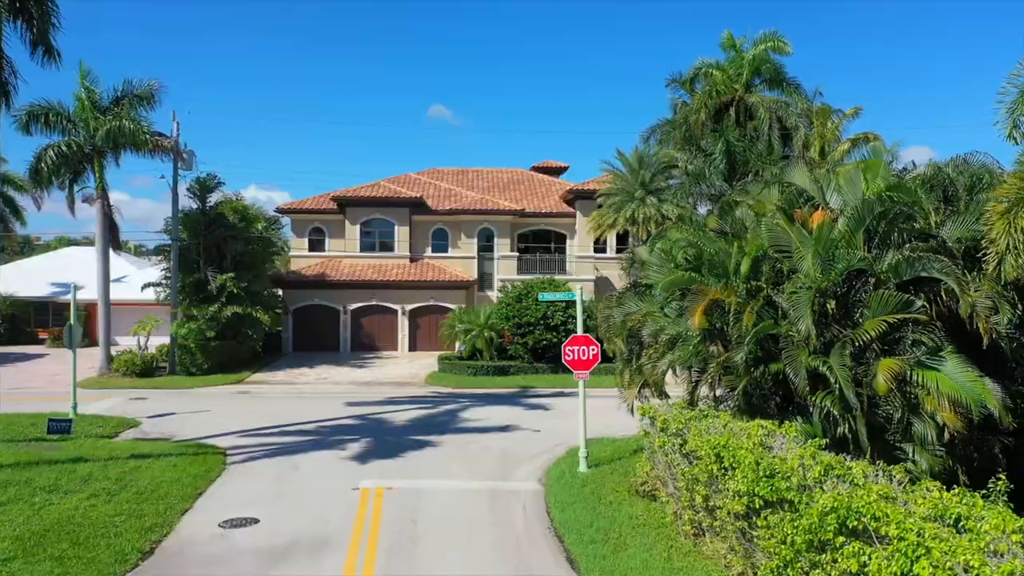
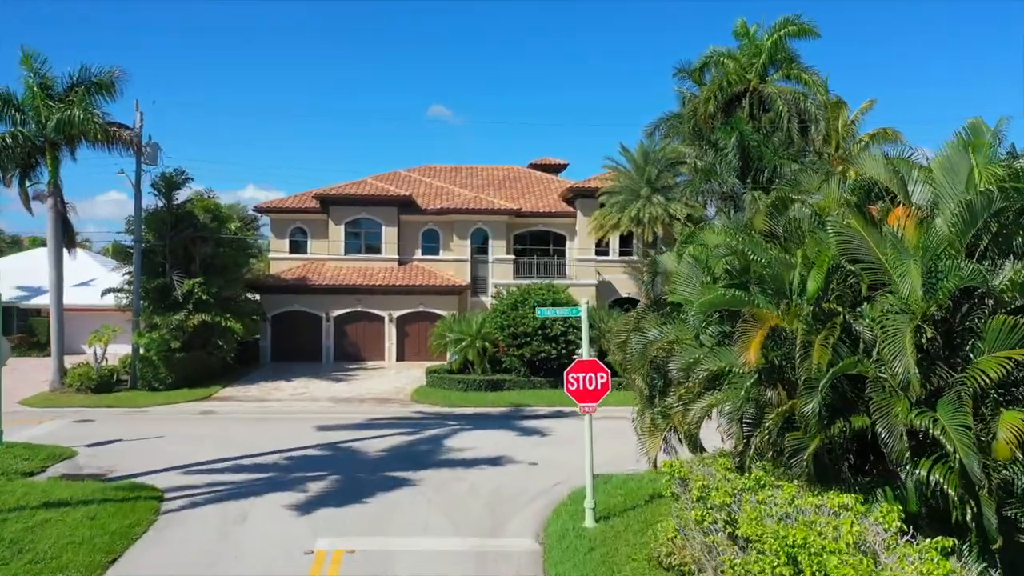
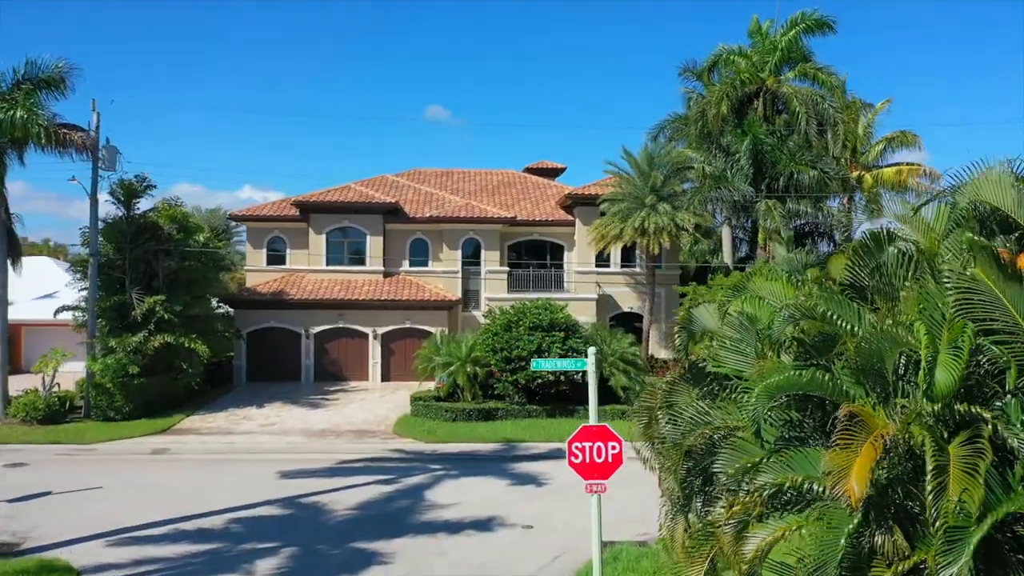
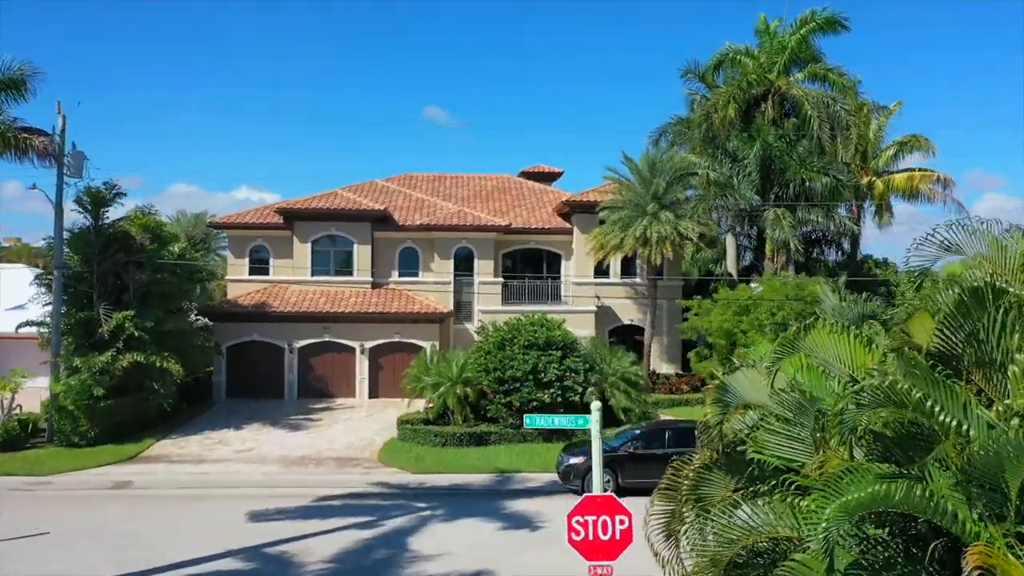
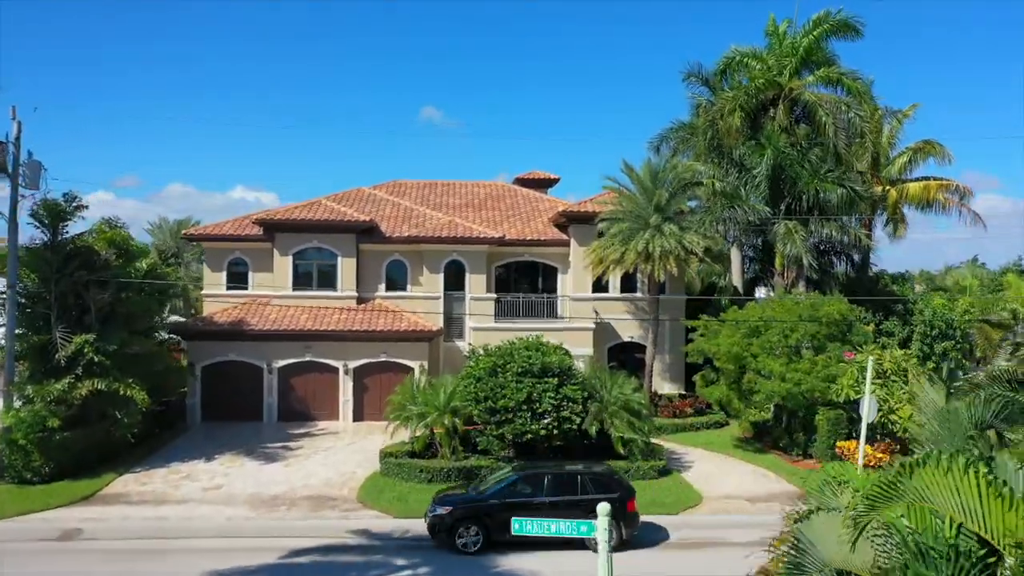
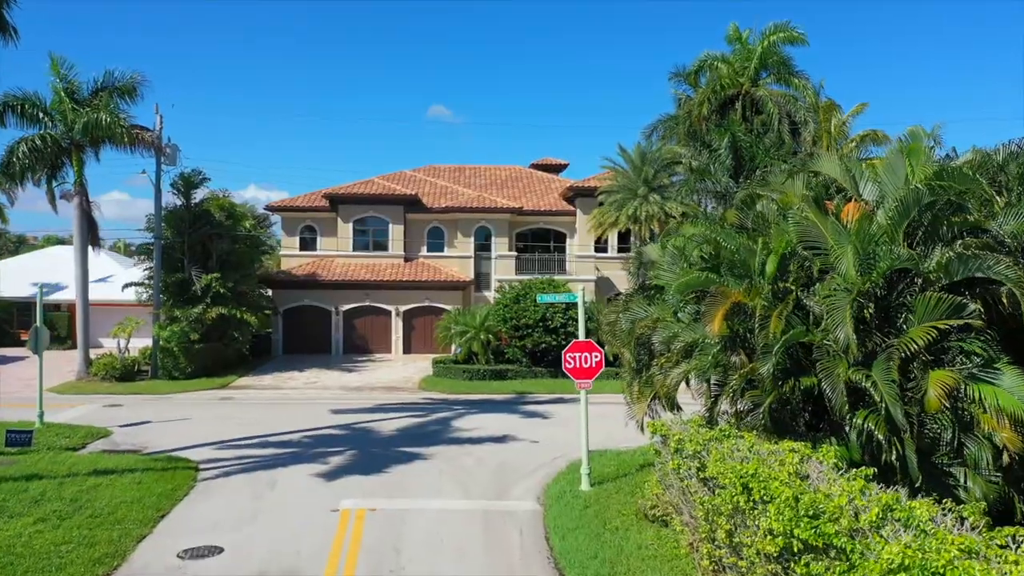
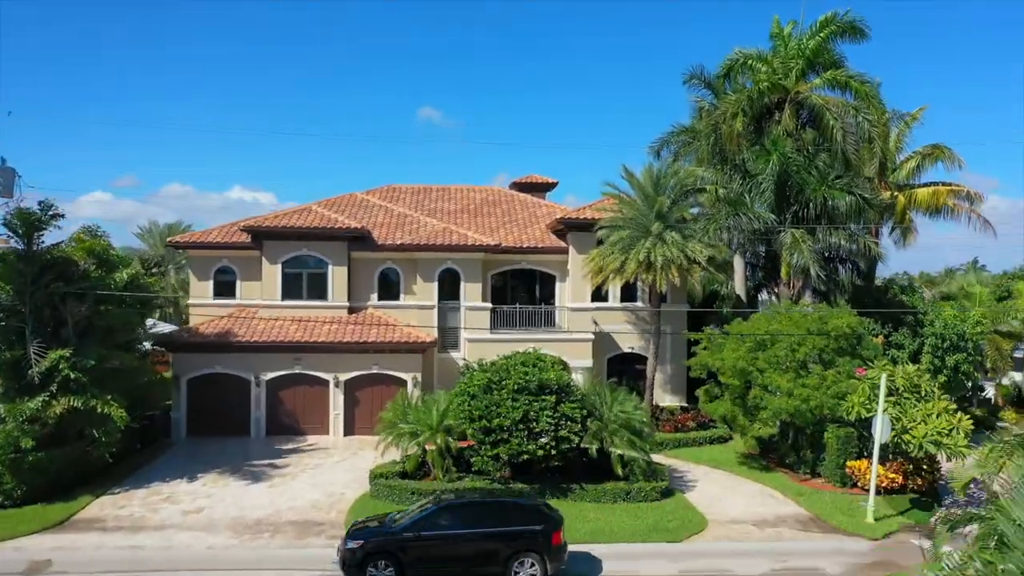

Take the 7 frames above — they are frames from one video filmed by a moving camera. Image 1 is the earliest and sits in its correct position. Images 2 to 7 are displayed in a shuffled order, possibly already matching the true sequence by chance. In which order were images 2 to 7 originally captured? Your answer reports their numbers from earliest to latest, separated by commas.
6, 2, 3, 4, 5, 7
